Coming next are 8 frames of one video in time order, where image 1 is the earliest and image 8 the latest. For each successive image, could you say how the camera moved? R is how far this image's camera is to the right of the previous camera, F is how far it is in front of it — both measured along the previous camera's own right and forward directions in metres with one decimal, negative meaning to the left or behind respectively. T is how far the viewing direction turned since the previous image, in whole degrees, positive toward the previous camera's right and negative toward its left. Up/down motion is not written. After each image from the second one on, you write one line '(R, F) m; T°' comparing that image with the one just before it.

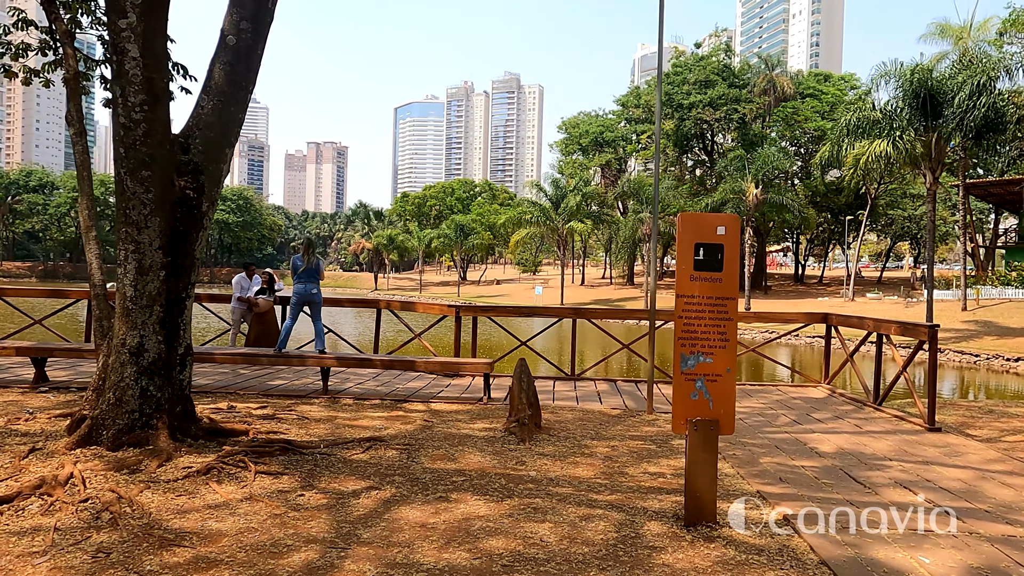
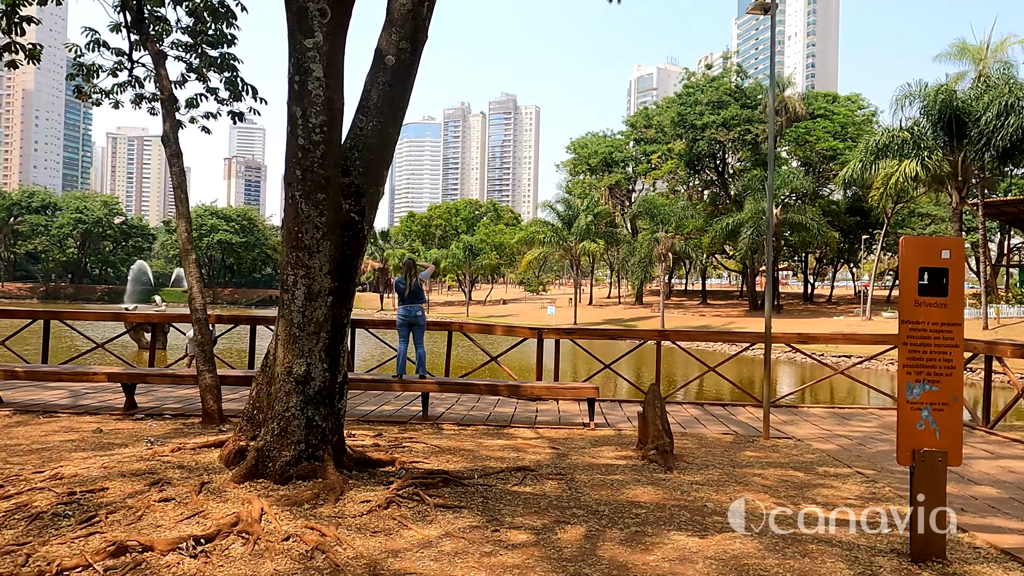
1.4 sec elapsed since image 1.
(-0.9, +0.1) m; 0°
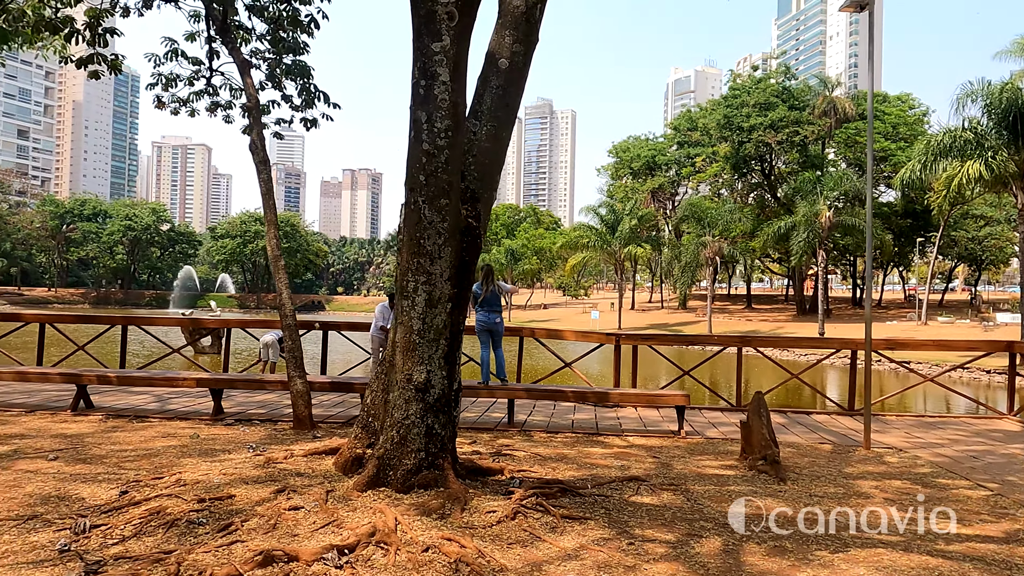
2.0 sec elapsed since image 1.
(-0.4, +0.1) m; -3°
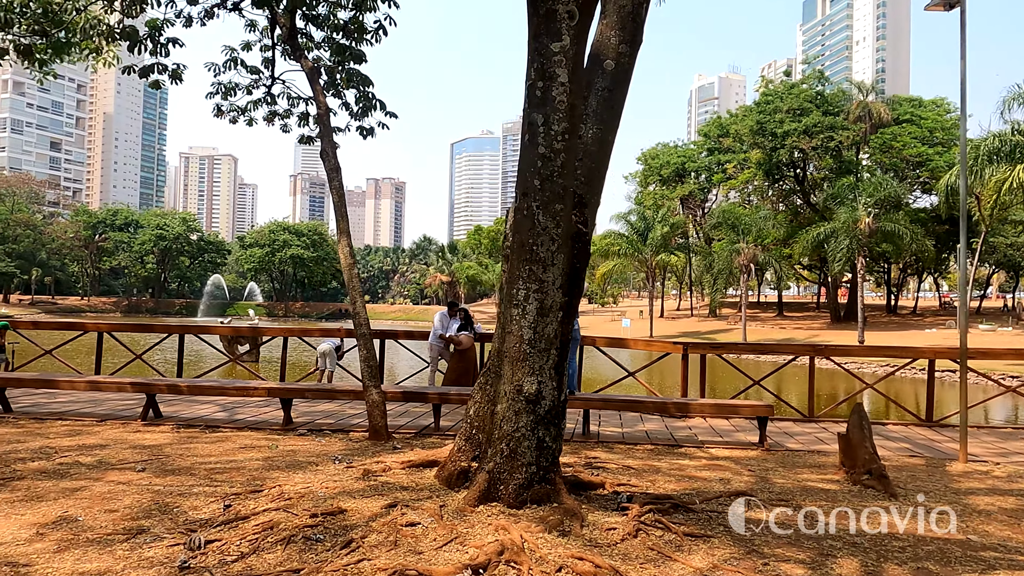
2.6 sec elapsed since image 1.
(-0.4, +0.1) m; -2°
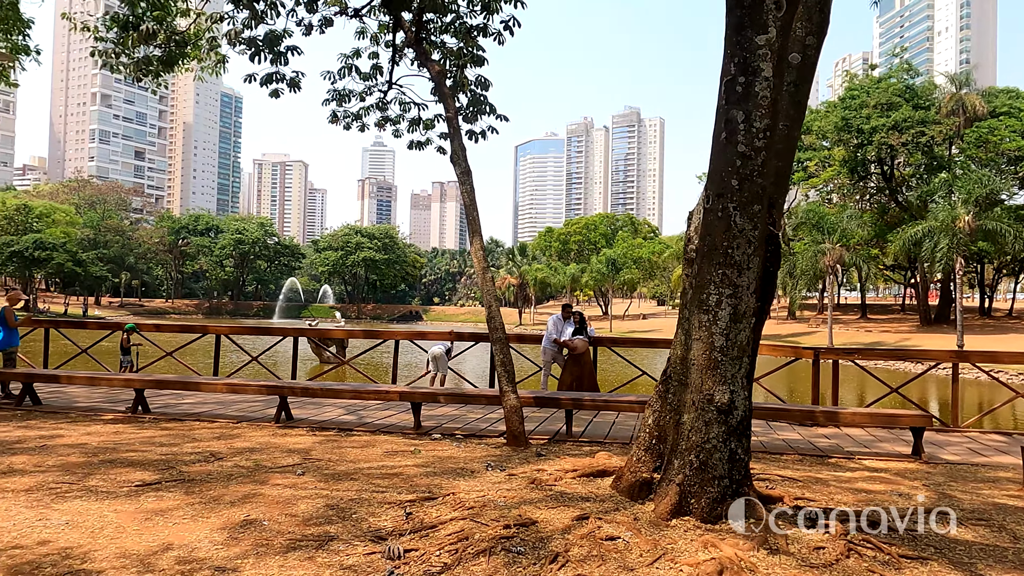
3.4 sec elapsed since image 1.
(-0.6, +0.1) m; -5°
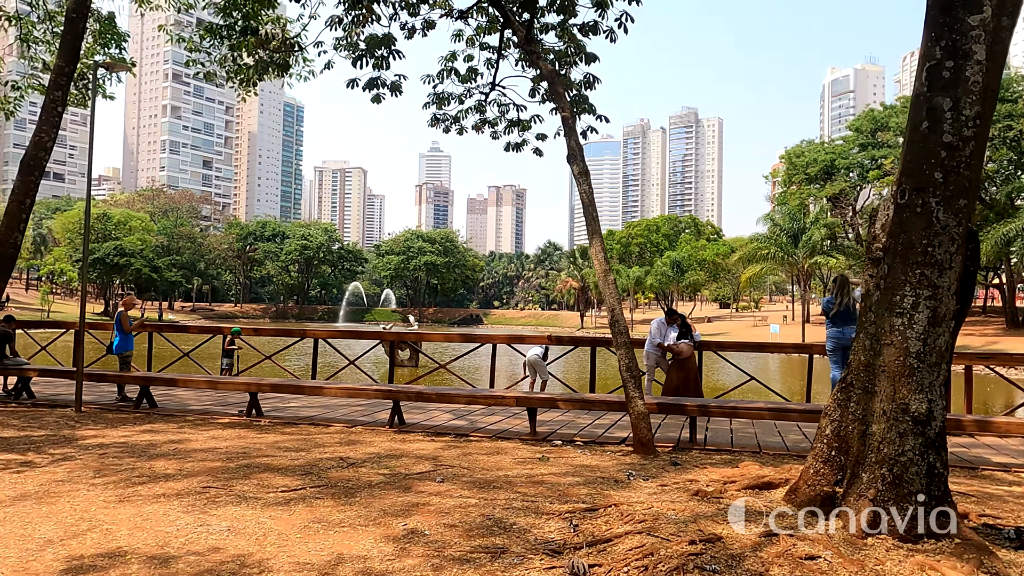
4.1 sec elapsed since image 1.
(-0.5, +0.1) m; -4°
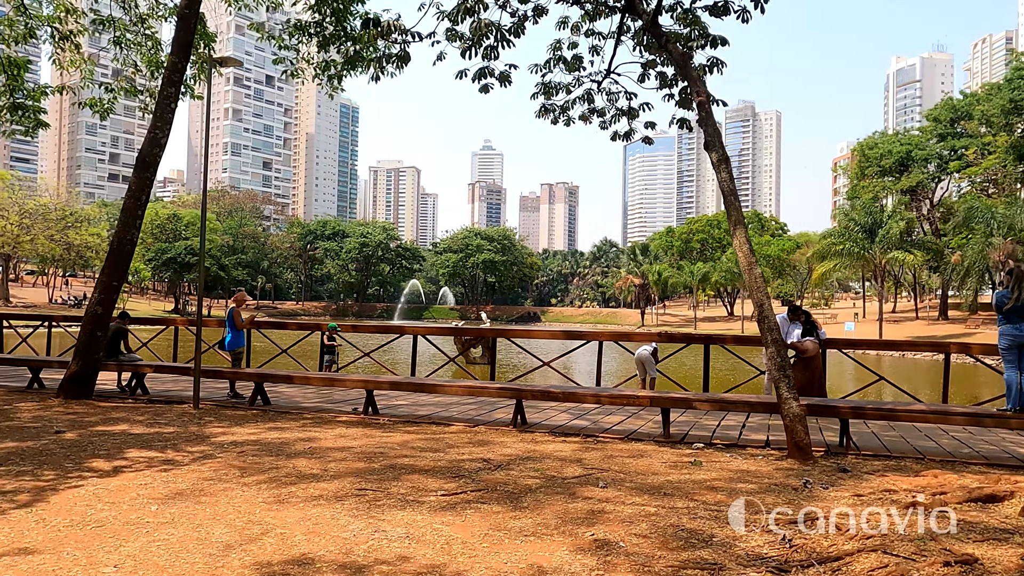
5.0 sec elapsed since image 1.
(-0.6, +0.2) m; -4°
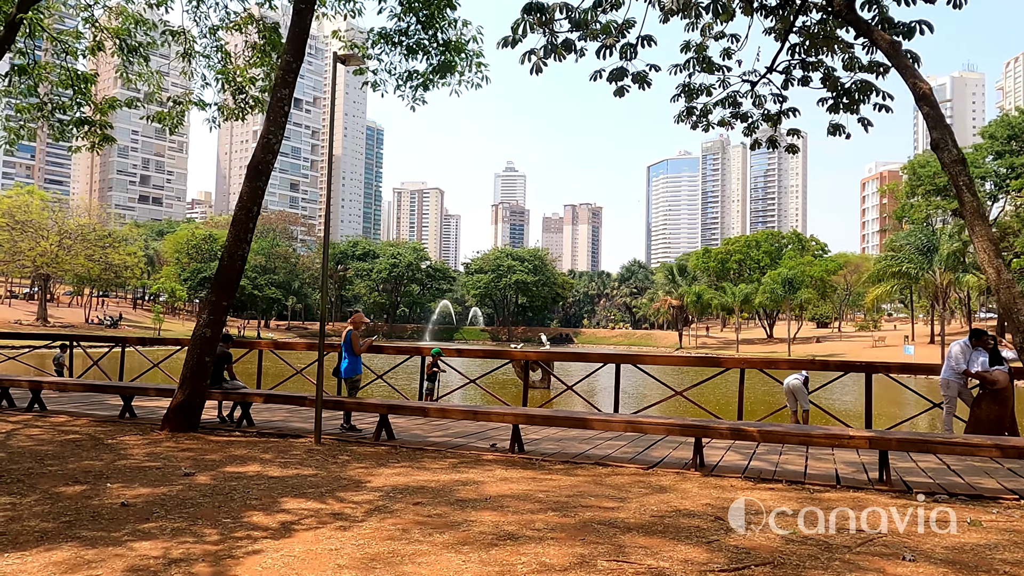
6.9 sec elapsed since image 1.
(-1.2, +0.8) m; -1°
